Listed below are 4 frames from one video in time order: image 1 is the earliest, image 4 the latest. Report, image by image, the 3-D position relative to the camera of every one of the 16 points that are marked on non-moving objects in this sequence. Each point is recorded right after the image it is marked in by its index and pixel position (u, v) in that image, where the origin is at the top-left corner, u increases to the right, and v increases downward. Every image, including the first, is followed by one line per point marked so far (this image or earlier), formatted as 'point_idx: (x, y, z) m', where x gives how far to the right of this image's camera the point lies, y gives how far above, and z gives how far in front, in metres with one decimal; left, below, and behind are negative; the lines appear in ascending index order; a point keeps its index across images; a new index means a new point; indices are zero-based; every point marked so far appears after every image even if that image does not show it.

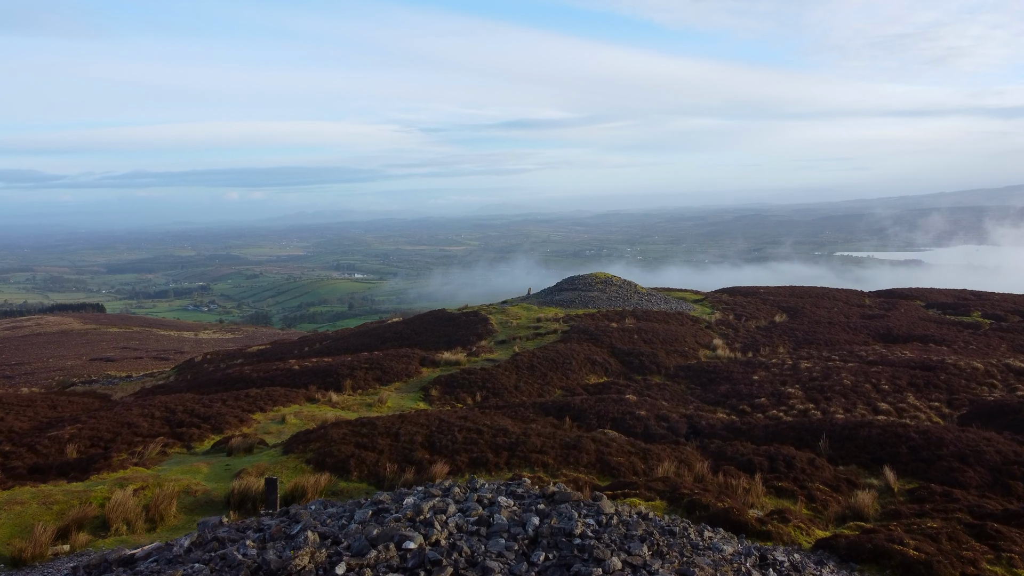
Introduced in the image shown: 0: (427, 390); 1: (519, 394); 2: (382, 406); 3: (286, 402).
0: (-2.2, -2.7, +18.7) m
1: (+0.2, -2.7, +18.2) m
2: (-3.1, -2.9, +17.1) m
3: (-5.2, -2.7, +16.6) m
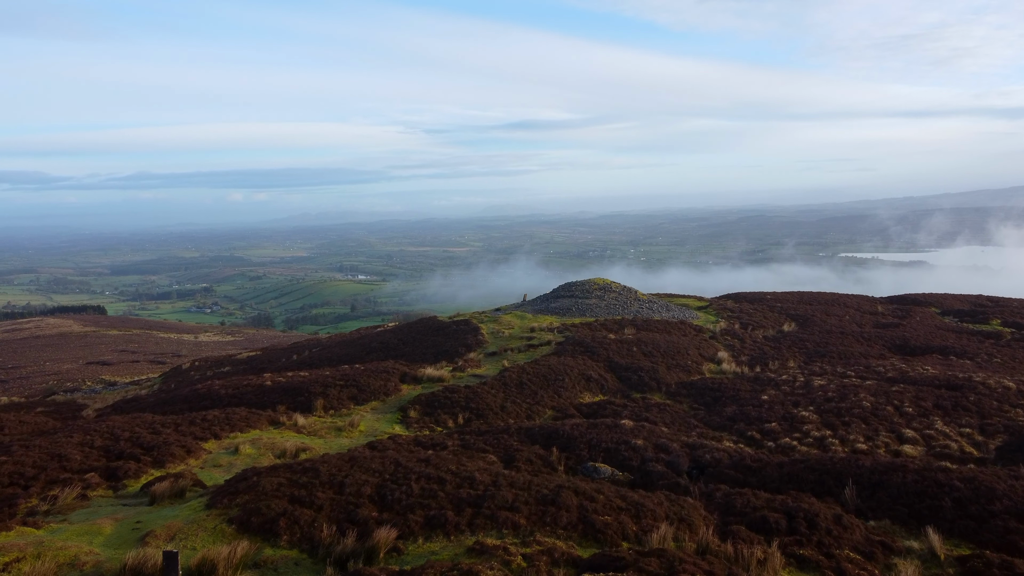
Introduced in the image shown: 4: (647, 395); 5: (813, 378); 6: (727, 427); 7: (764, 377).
0: (-2.6, -3.0, +17.1) m
1: (-0.2, -3.0, +16.6) m
2: (-3.5, -3.1, +15.6) m
3: (-5.6, -2.9, +15.0) m
4: (+3.5, -2.8, +18.5) m
5: (+8.0, -2.4, +18.9) m
6: (+4.6, -3.0, +15.3) m
7: (+6.9, -2.4, +19.4) m
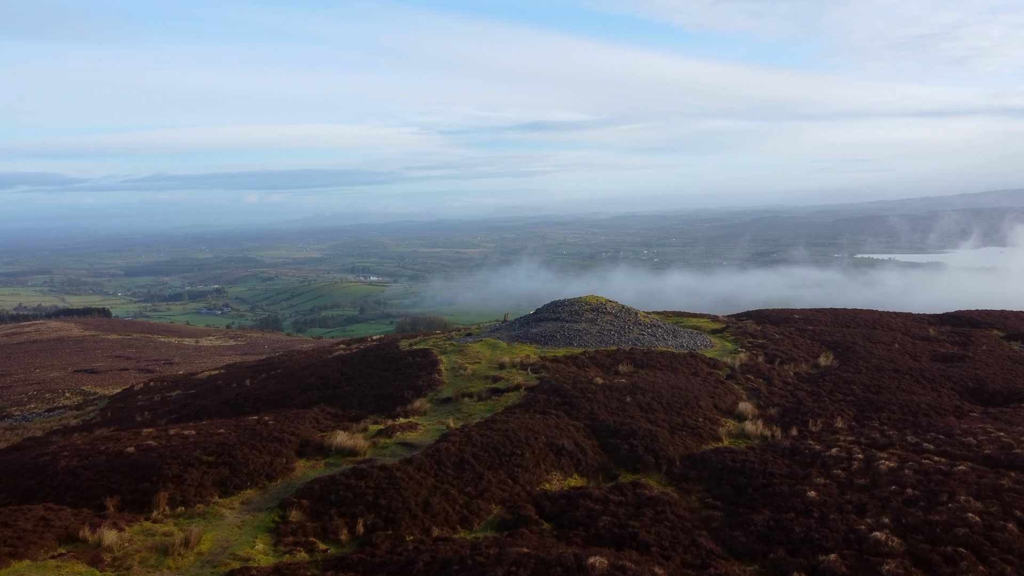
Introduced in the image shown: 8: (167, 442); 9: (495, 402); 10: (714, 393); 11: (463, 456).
0: (-3.7, -3.7, +11.8) m
1: (-1.4, -3.7, +11.2) m
2: (-4.7, -3.8, +10.2) m
3: (-6.8, -3.6, +9.7) m
4: (+2.3, -3.5, +13.1) m
5: (+6.8, -3.1, +13.4) m
6: (+3.4, -3.7, +9.8) m
7: (+5.7, -3.2, +13.9) m
8: (-7.6, -3.4, +15.7) m
9: (-0.4, -2.8, +17.7) m
10: (+5.1, -2.7, +18.2) m
11: (-0.9, -3.2, +13.5) m
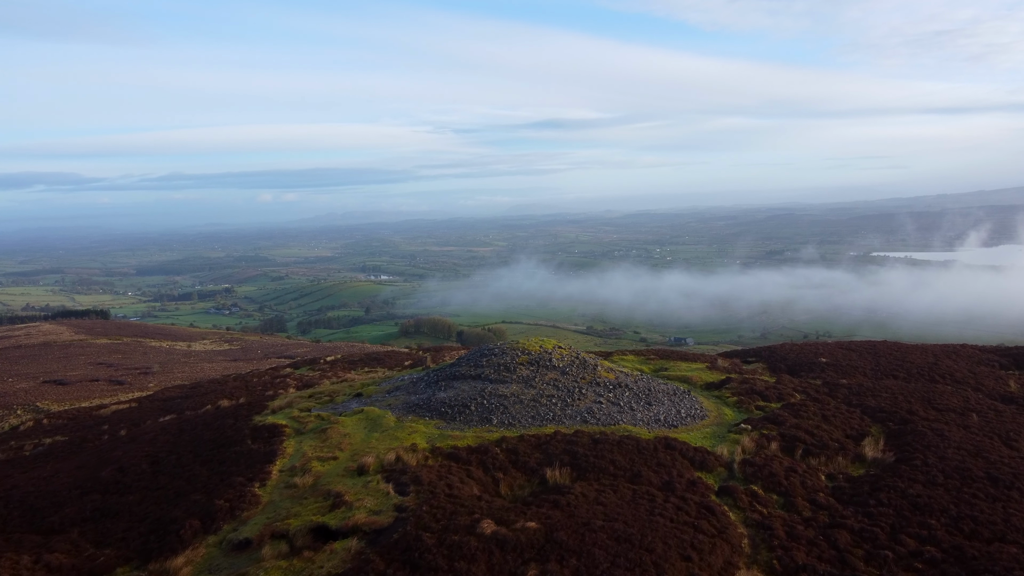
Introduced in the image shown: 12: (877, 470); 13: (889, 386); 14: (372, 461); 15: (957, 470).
0: (-6.3, -4.8, +4.3) m
1: (-4.0, -4.8, +3.6) m
2: (-7.3, -4.9, +2.7) m
3: (-9.4, -4.7, +2.2) m
4: (-0.2, -4.6, +5.5) m
5: (+4.2, -4.2, +5.7) m
6: (+0.8, -4.8, +2.2) m
7: (+3.2, -4.2, +6.2) m
8: (-10.1, -4.5, +8.2) m
9: (-2.9, -3.9, +10.1) m
10: (+2.6, -3.7, +10.5) m
11: (-3.5, -4.2, +5.9) m
12: (+7.0, -3.5, +13.9) m
13: (+10.3, -2.6, +19.4) m
14: (-2.6, -3.2, +13.6) m
15: (+8.4, -3.4, +13.4) m
